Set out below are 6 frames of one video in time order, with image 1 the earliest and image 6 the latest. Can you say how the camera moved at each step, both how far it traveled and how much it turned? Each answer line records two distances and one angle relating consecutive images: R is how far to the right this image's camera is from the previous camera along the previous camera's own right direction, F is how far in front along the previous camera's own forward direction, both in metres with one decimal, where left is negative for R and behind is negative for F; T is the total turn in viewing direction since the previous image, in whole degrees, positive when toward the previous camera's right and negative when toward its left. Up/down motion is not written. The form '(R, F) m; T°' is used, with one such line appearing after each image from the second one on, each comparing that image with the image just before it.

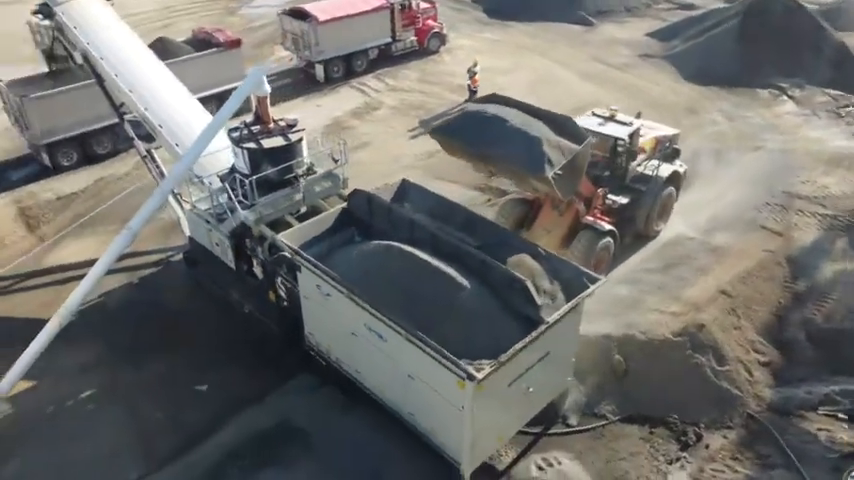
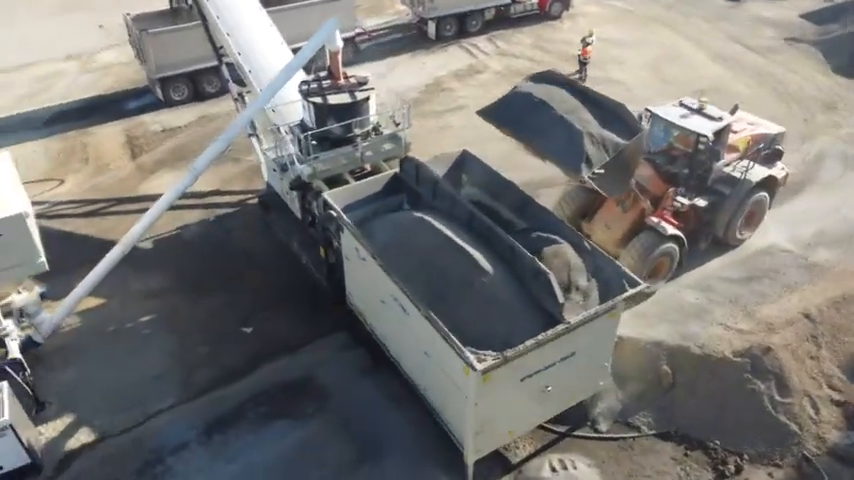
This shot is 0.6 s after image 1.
(+1.1, +0.4) m; -10°
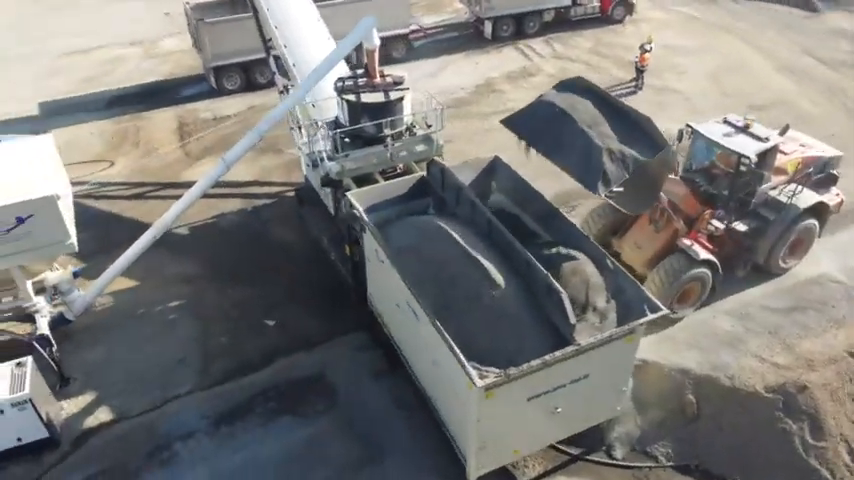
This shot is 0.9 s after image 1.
(+0.5, +0.2) m; -5°
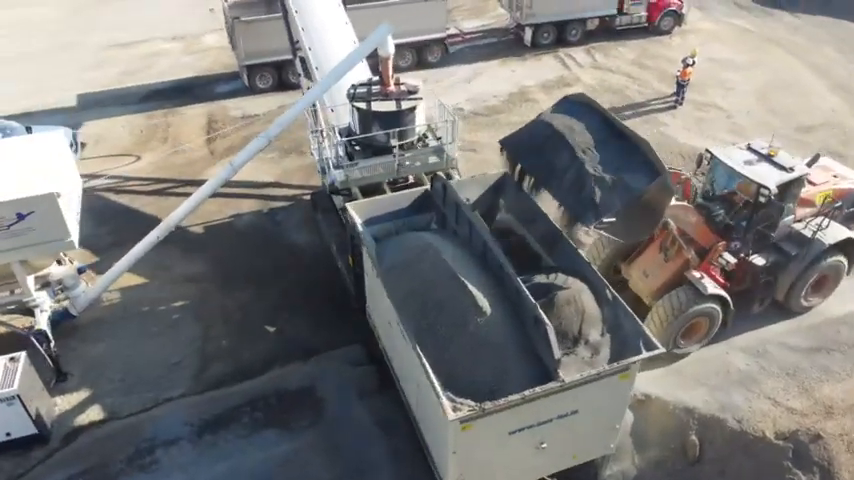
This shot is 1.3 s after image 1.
(+0.6, +0.3) m; -4°
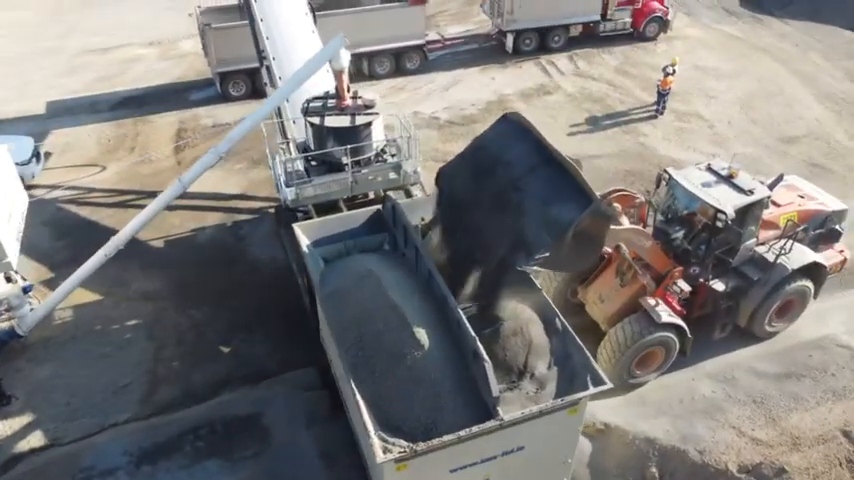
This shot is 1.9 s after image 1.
(+0.6, +0.3) m; 0°
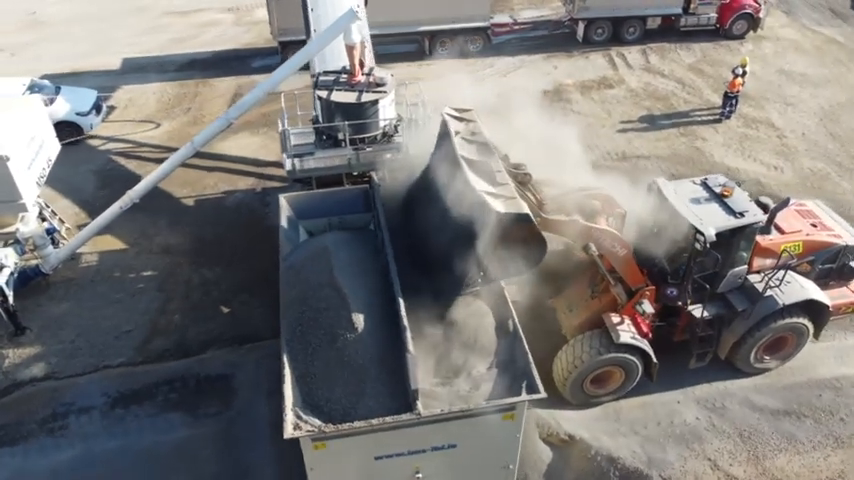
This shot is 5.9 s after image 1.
(+1.4, +0.2) m; -8°
